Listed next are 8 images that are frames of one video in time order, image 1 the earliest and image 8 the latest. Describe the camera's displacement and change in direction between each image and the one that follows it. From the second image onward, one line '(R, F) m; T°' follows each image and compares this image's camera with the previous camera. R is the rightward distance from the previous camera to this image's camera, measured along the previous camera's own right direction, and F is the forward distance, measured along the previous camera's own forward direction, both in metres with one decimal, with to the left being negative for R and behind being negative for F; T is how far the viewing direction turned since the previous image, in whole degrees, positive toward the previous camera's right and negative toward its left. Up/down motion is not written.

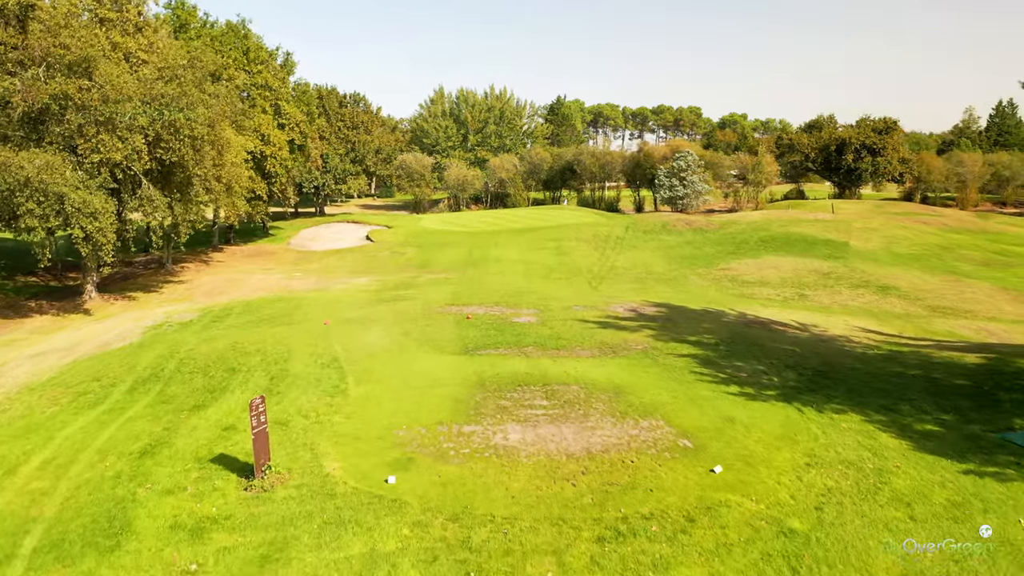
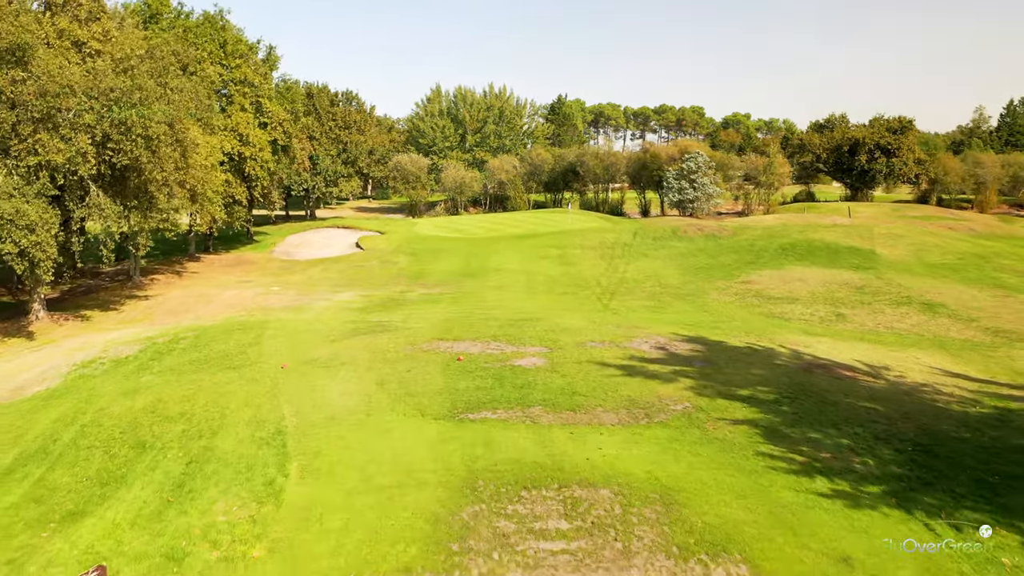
(0.0, +3.3) m; 0°
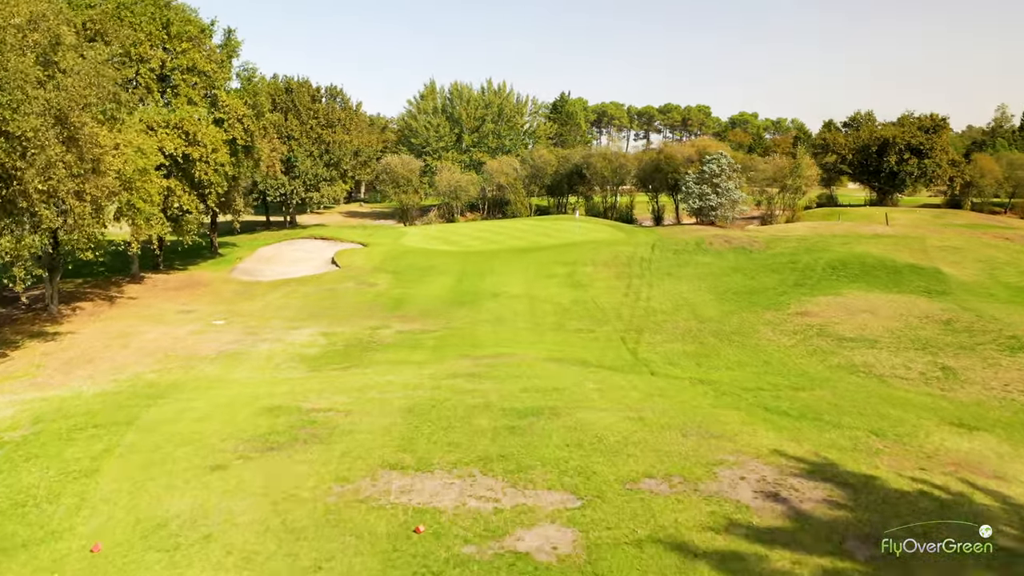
(0.0, +6.3) m; 0°
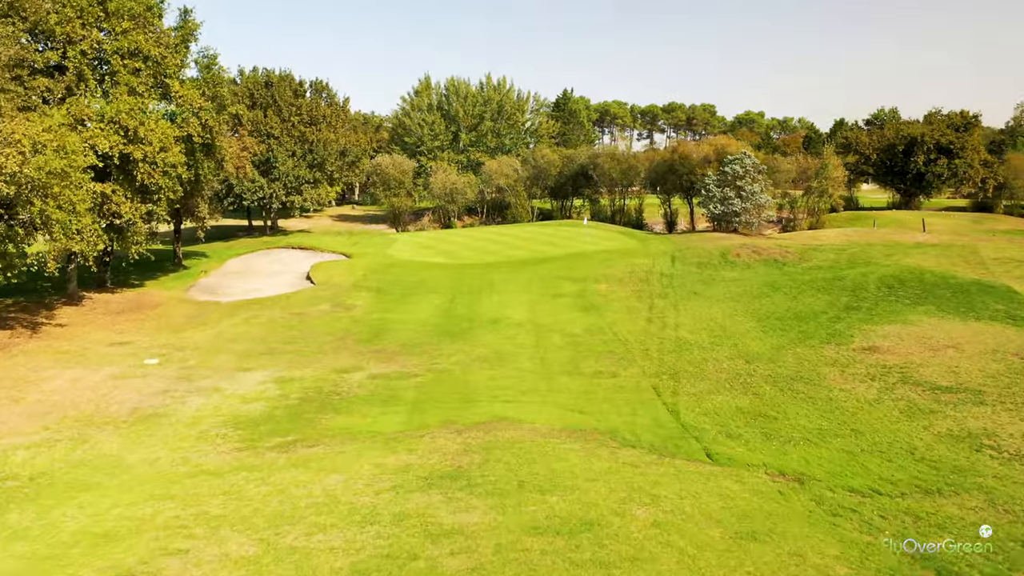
(-0.1, +5.1) m; 0°
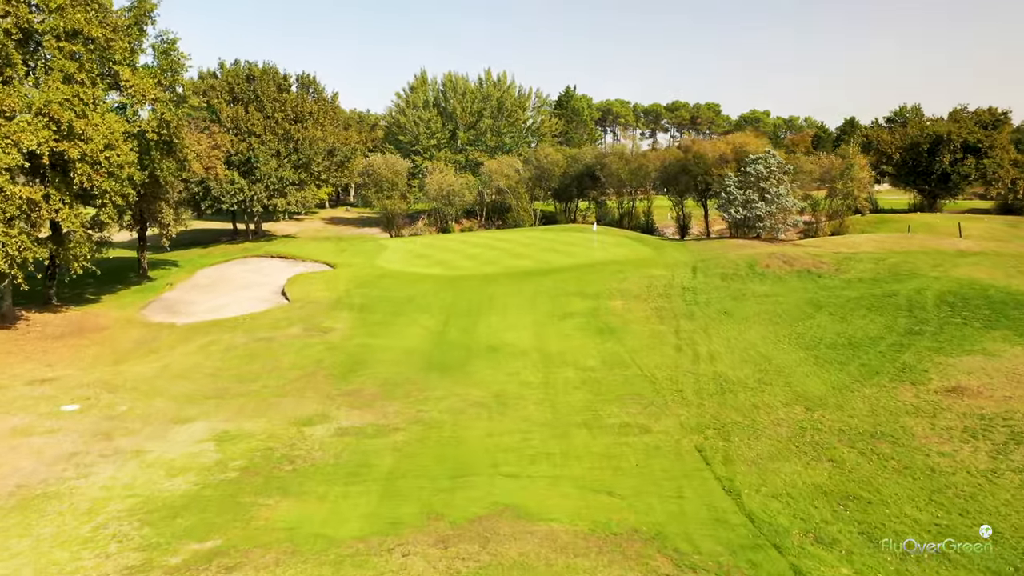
(-0.1, +4.1) m; 0°
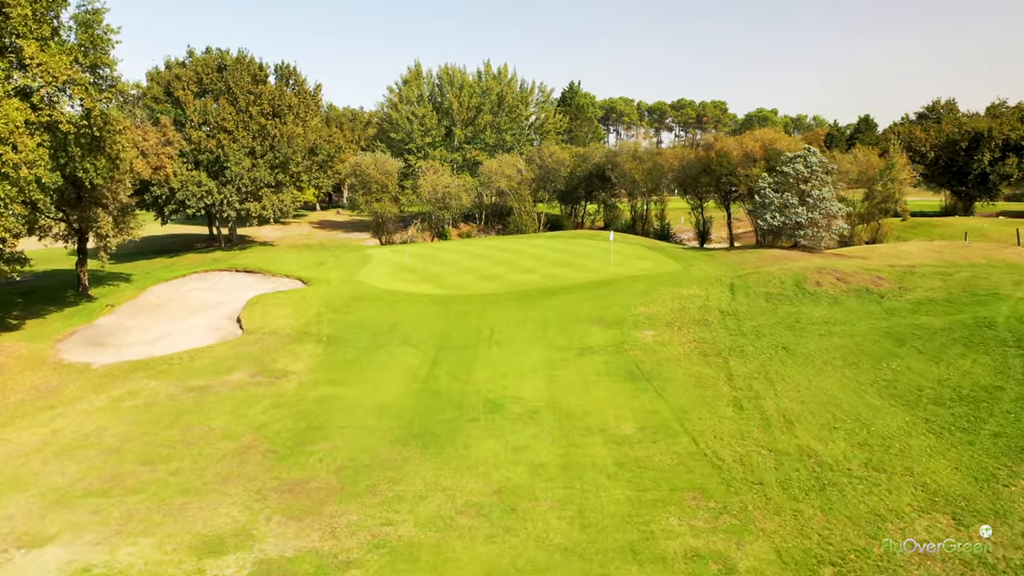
(-0.1, +5.4) m; 0°
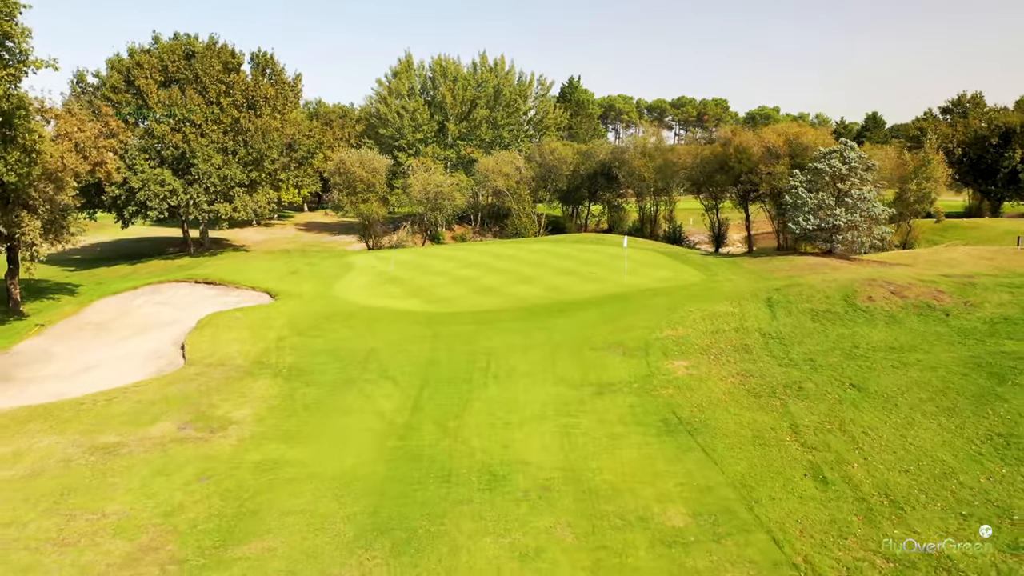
(-0.1, +4.3) m; 0°
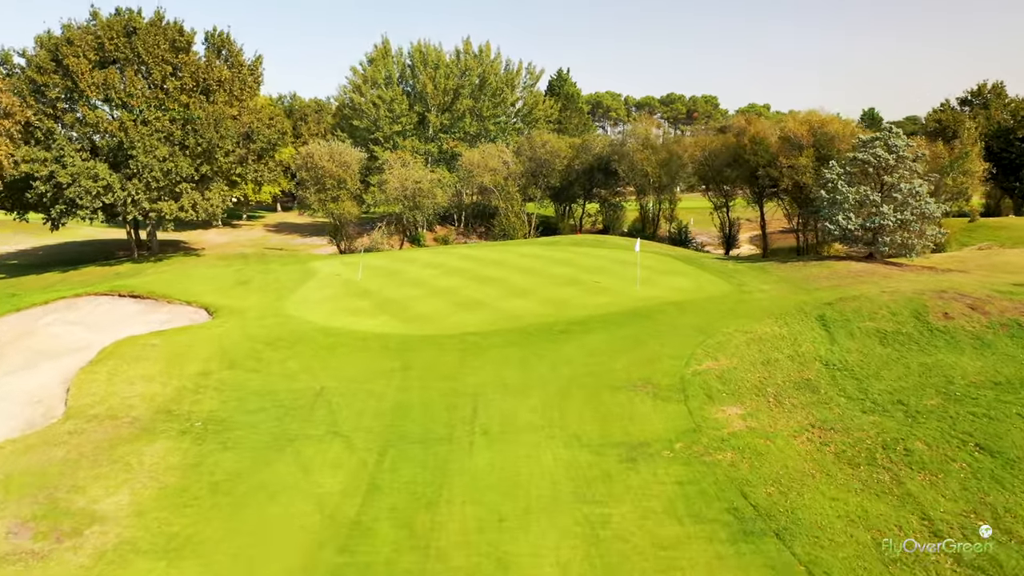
(-0.2, +5.0) m; +1°
